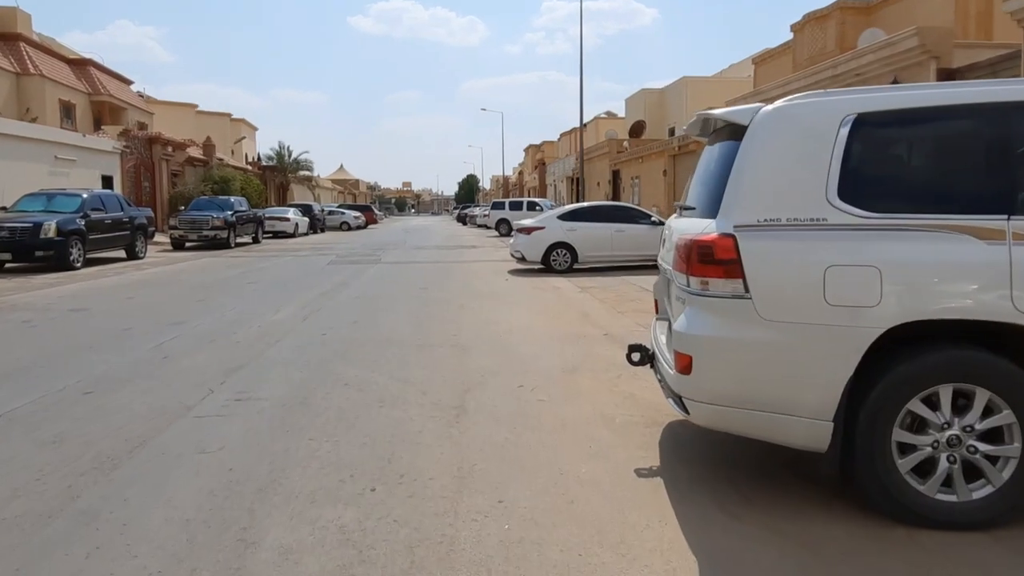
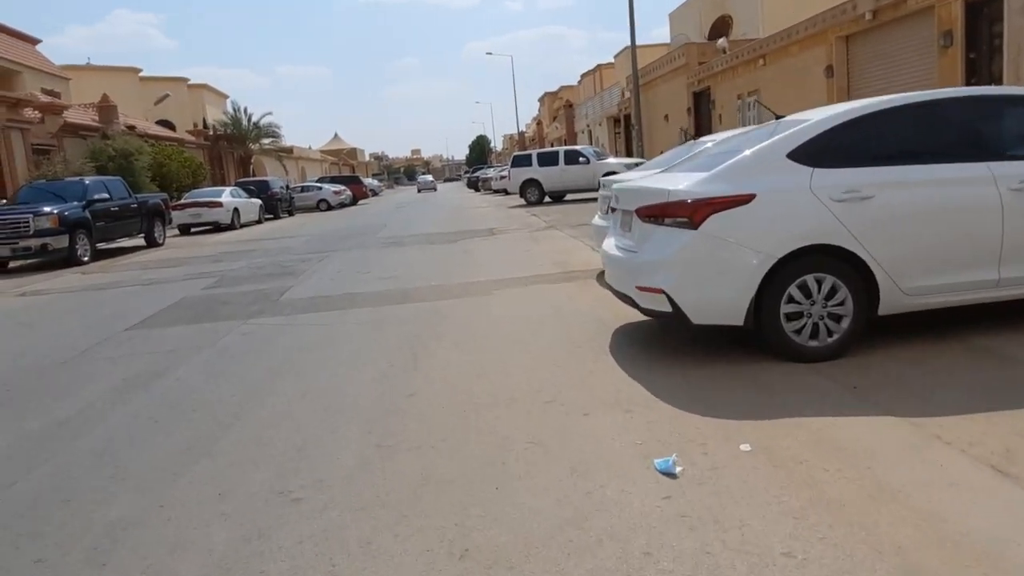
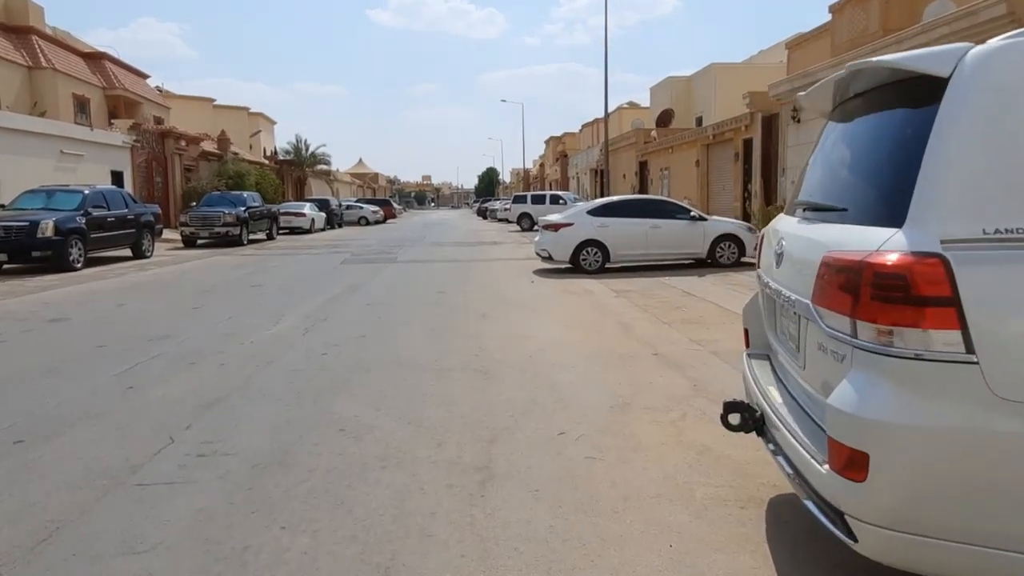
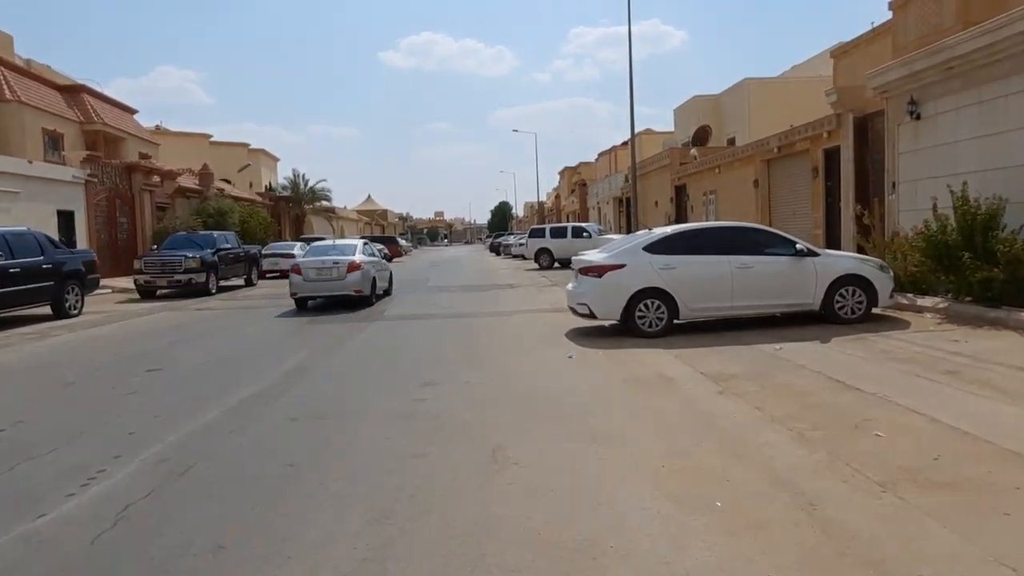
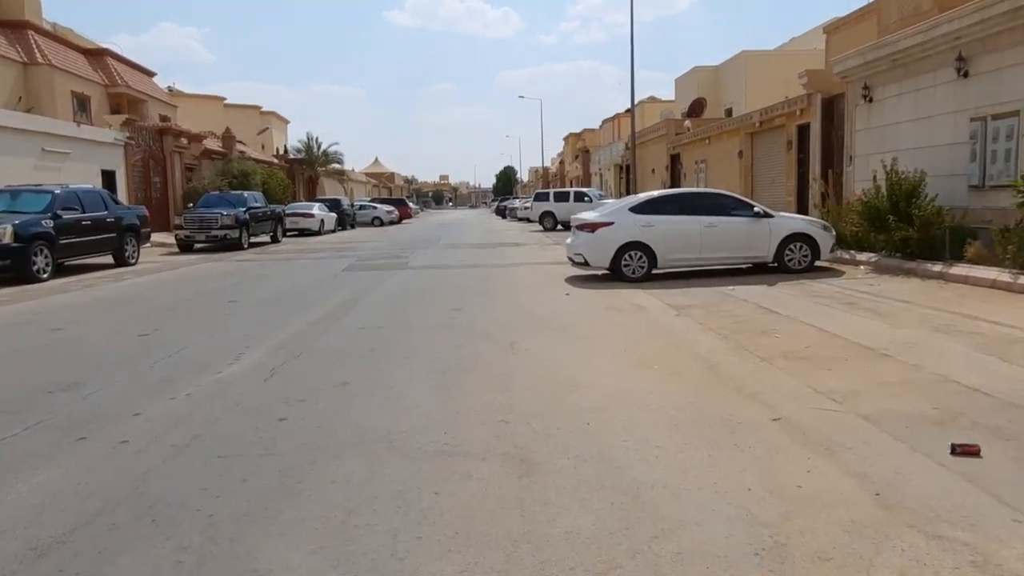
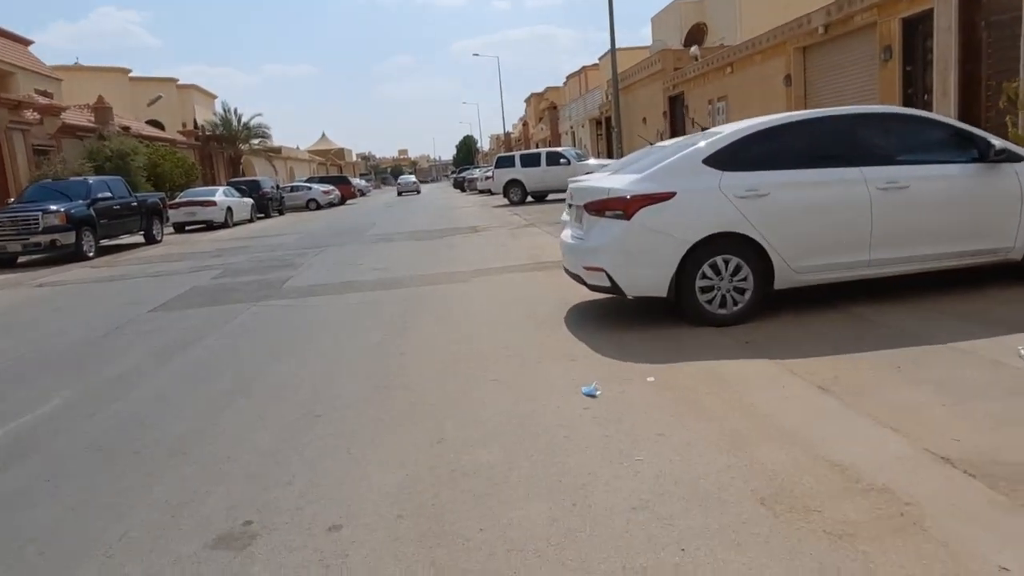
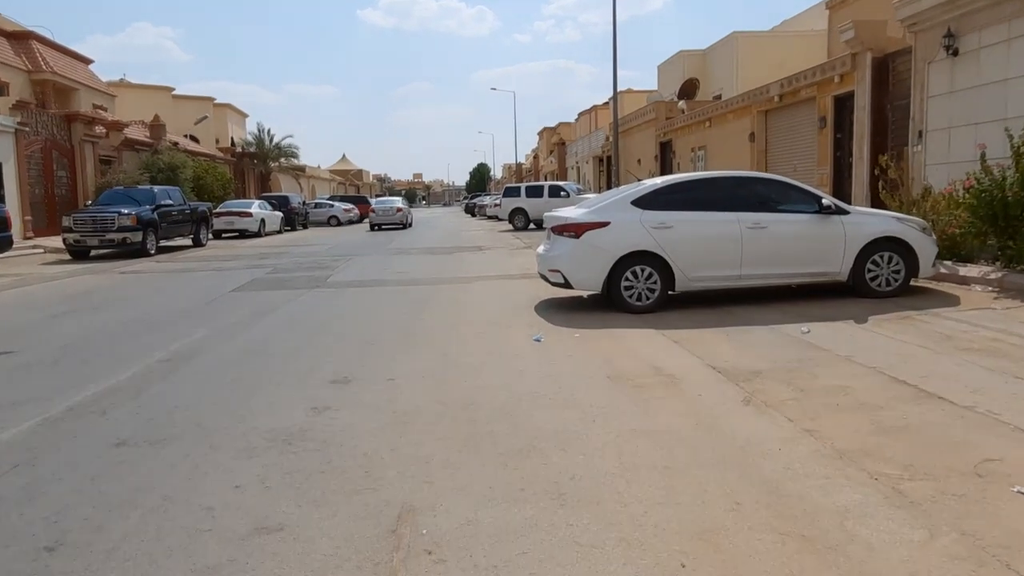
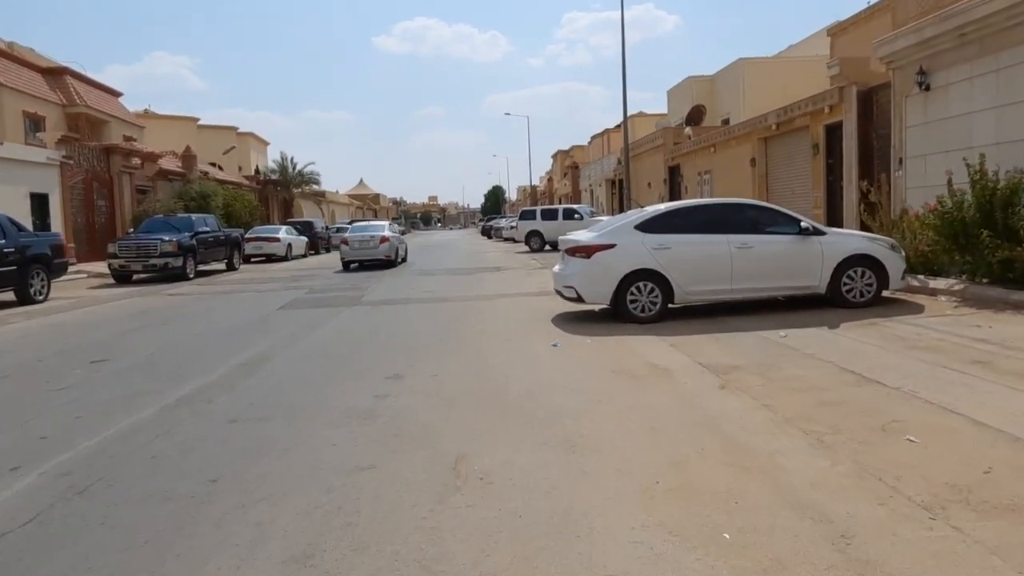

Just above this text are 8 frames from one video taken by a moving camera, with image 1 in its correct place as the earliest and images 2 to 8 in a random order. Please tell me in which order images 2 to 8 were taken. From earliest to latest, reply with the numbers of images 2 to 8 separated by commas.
3, 5, 4, 8, 7, 6, 2
